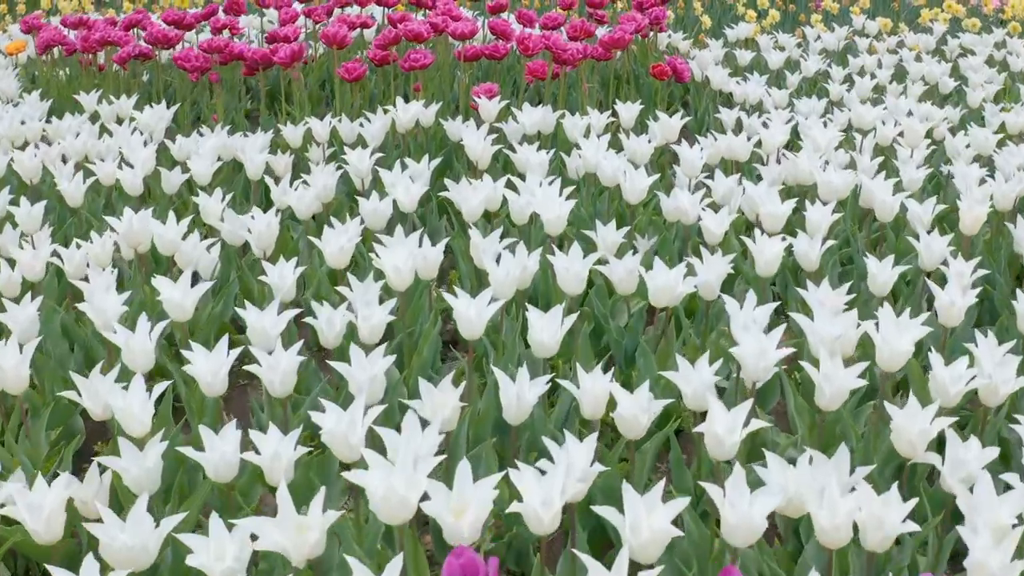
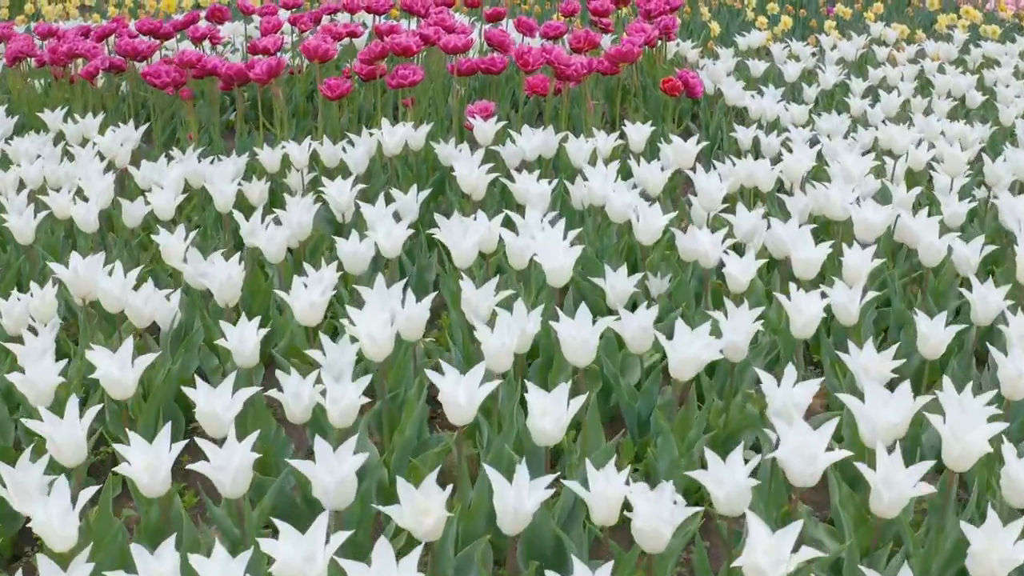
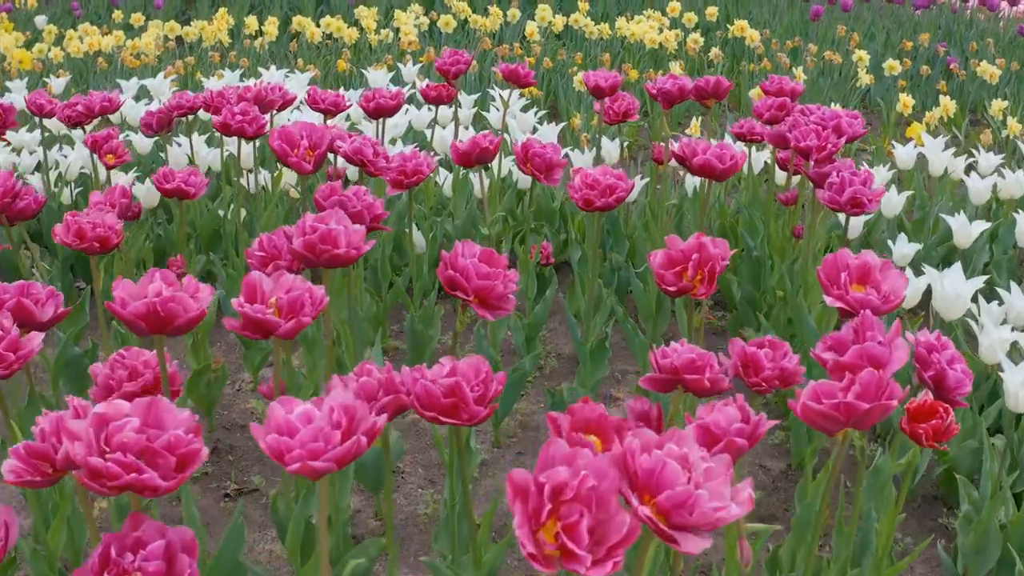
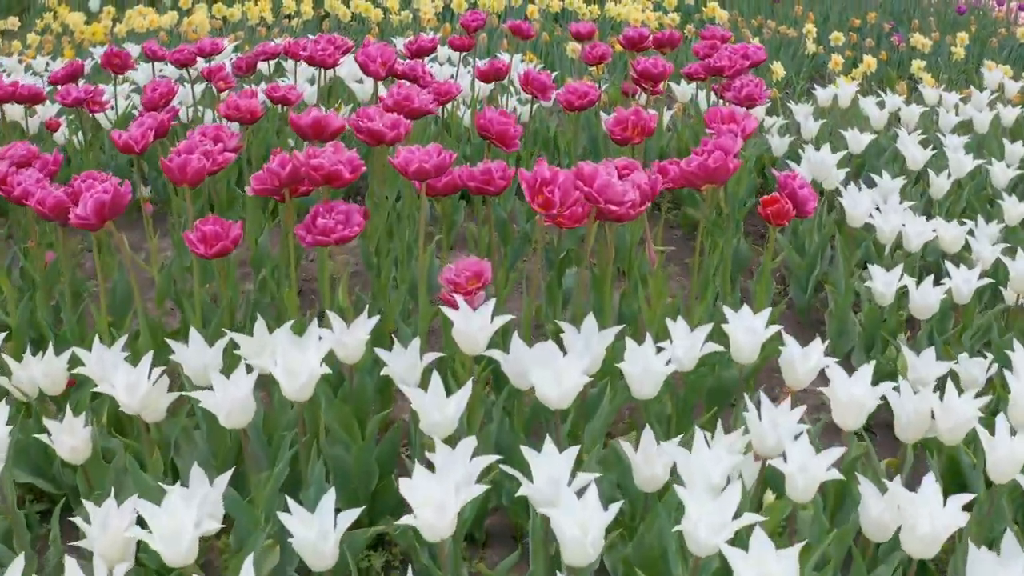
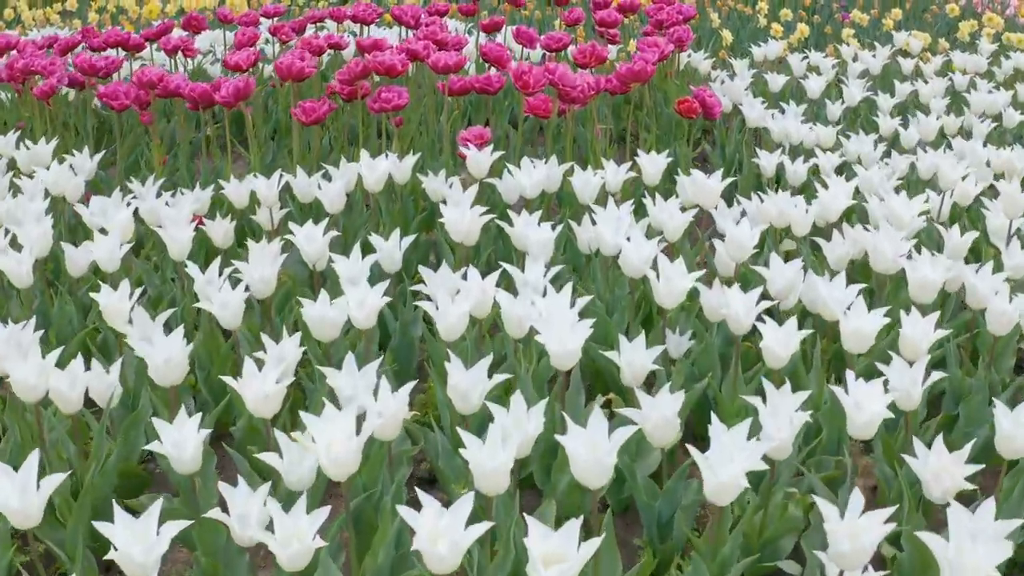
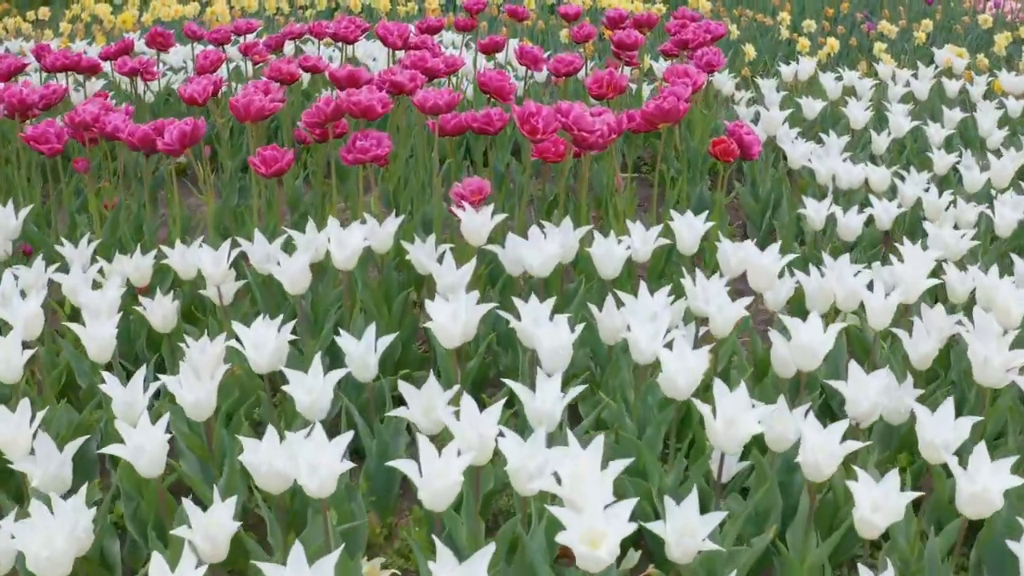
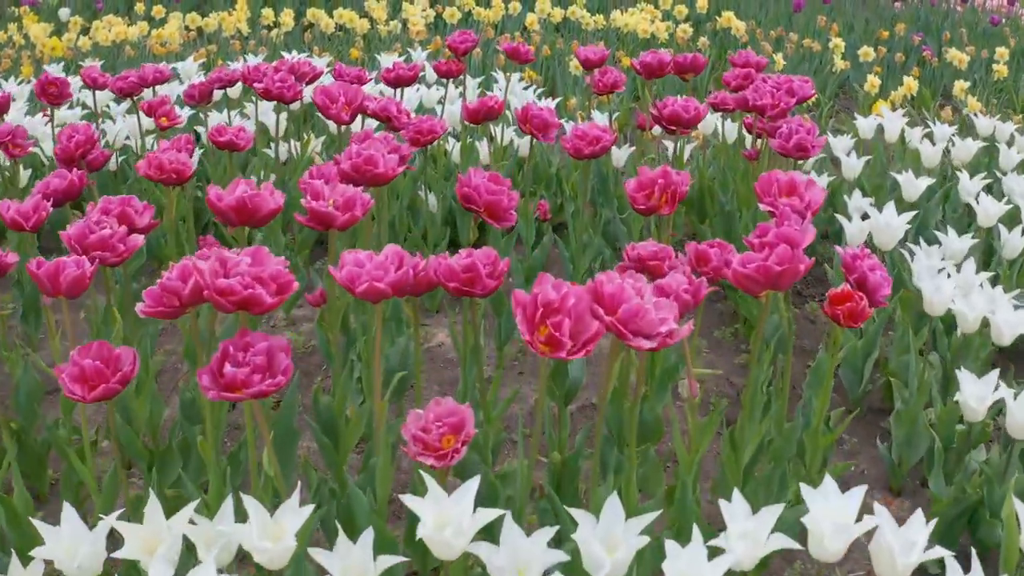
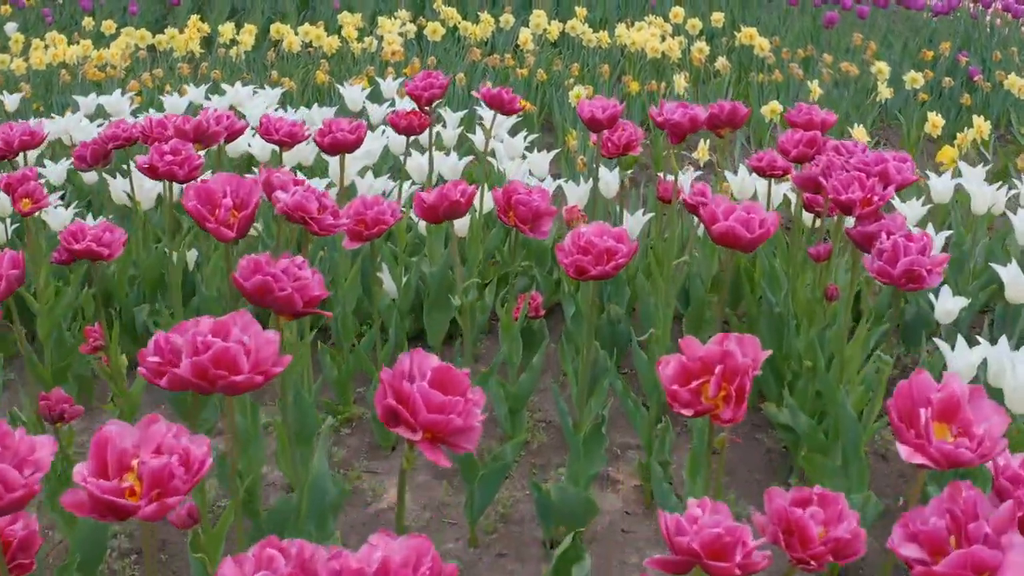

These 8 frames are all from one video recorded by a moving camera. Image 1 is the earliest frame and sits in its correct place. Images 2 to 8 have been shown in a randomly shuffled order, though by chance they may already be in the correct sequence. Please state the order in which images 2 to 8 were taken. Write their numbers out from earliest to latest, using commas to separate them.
2, 5, 6, 4, 7, 3, 8
